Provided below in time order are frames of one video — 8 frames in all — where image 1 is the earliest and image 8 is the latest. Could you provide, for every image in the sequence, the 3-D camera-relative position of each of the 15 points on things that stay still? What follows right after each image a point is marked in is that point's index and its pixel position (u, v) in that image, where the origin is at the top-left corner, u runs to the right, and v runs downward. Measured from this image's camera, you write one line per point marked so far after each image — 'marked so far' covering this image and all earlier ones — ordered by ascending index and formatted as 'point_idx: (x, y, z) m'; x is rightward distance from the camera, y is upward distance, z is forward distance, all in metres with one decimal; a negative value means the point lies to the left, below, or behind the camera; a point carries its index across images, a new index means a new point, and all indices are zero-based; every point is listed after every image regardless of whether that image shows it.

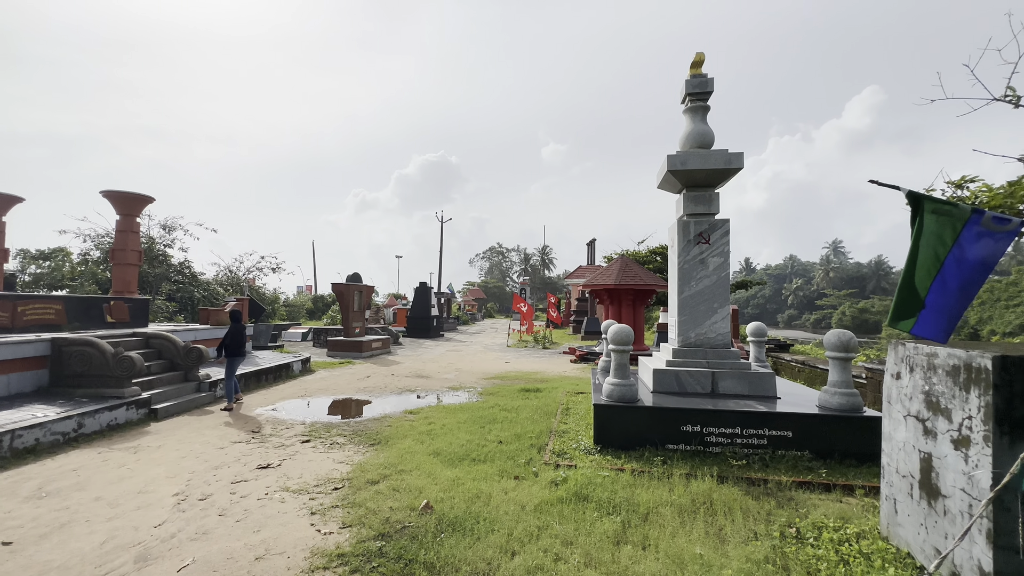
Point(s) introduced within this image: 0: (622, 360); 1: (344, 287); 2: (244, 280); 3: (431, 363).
0: (+1.2, -0.8, +4.9) m
1: (-5.1, 0.0, +13.7) m
2: (-10.5, +0.3, +17.7) m
3: (-2.1, -2.0, +11.8) m
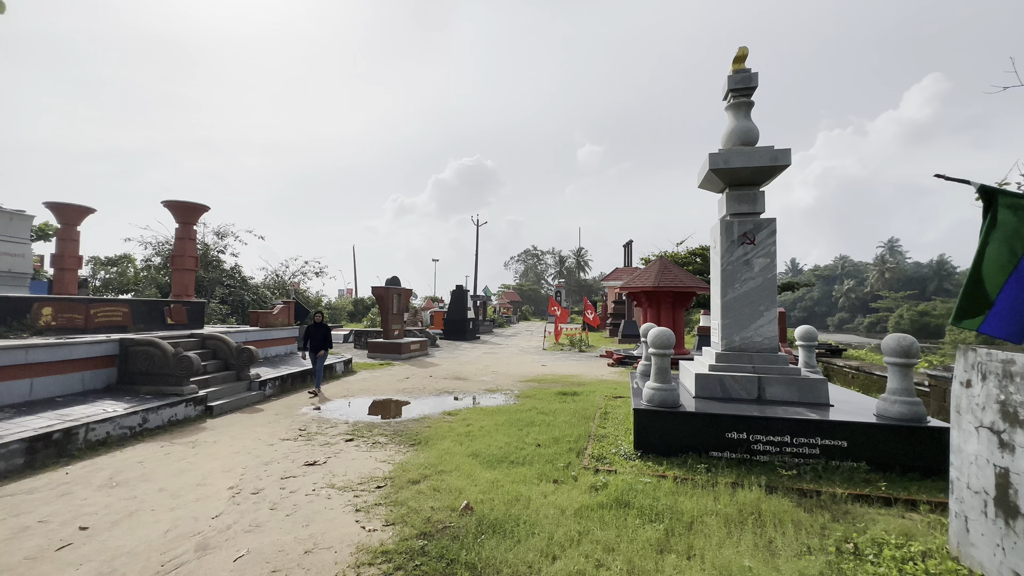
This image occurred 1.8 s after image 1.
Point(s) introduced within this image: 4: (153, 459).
0: (+1.6, -0.8, +4.8) m
1: (-4.0, -0.1, +14.1) m
2: (-9.1, +0.2, +18.5) m
3: (-1.1, -2.0, +11.9) m
4: (-3.5, -1.7, +4.4) m
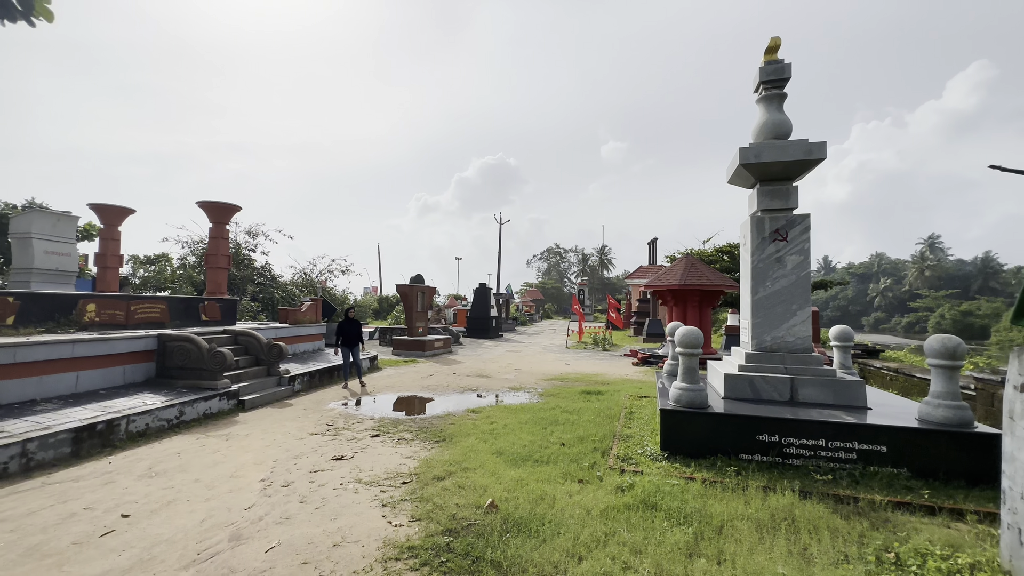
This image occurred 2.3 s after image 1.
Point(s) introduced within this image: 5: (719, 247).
0: (+1.9, -0.8, +4.7) m
1: (-3.3, 0.0, +14.2) m
2: (-8.2, +0.3, +18.9) m
3: (-0.5, -2.0, +12.0) m
4: (-3.3, -1.7, +4.6) m
5: (+9.1, +1.8, +19.8) m
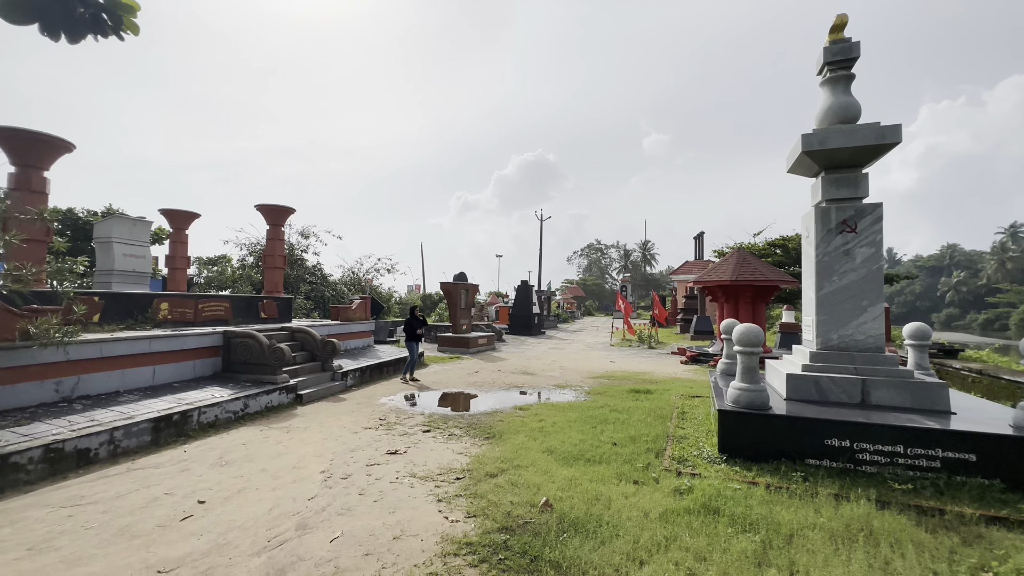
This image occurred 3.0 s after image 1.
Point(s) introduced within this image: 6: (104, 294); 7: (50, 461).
0: (+2.4, -0.7, +4.5) m
1: (-1.9, +0.1, +14.4) m
2: (-6.4, +0.3, +19.5) m
3: (+0.6, -1.9, +11.9) m
4: (-2.8, -1.6, +4.8) m
5: (+10.9, +2.0, +18.9) m
6: (-6.1, -0.1, +6.8) m
7: (-3.9, -1.4, +3.8) m
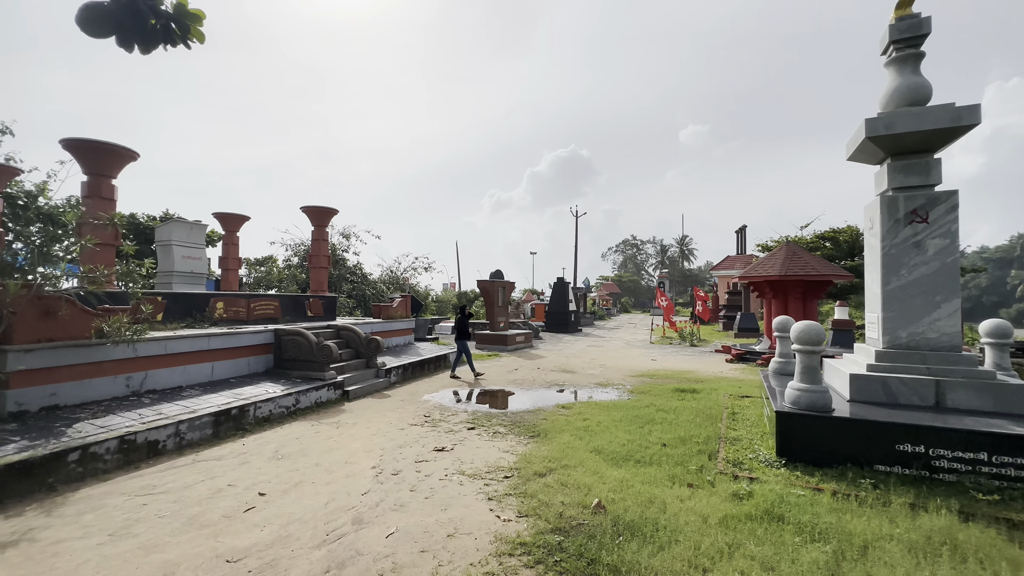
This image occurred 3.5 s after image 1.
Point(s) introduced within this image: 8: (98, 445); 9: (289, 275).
0: (+2.8, -0.7, +4.2) m
1: (-0.7, +0.1, +14.5) m
2: (-4.8, +0.4, +19.9) m
3: (+1.6, -1.8, +11.8) m
4: (-2.3, -1.6, +5.0) m
5: (+12.3, +2.2, +18.0) m
6: (-5.5, -0.1, +7.1) m
7: (-3.4, -1.4, +4.0) m
8: (-3.5, -1.3, +3.8) m
9: (-7.9, +0.5, +15.9) m
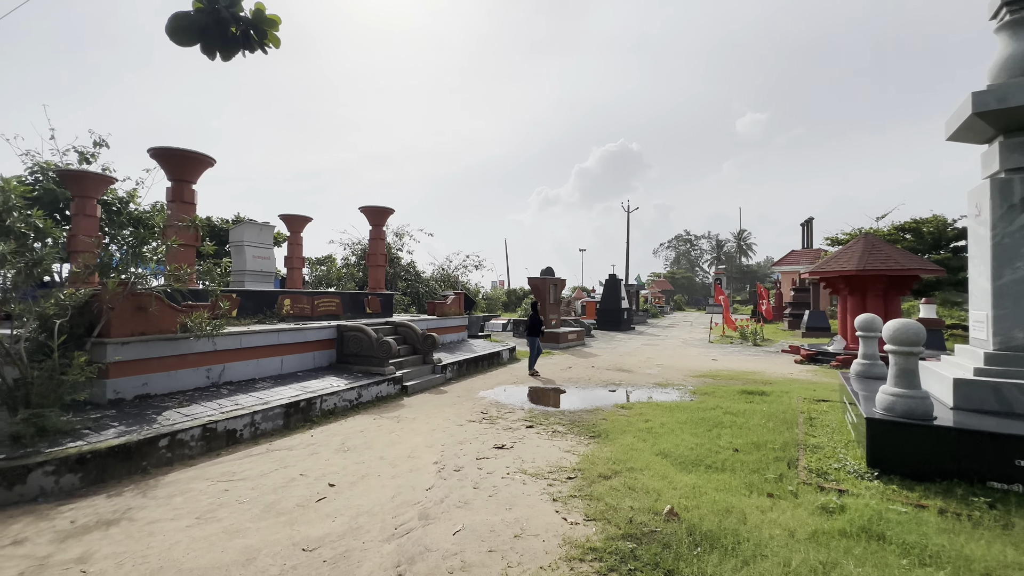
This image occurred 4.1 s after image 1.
0: (+3.4, -0.7, +3.8) m
1: (+0.9, +0.2, +14.4) m
2: (-2.6, +0.5, +20.2) m
3: (+3.0, -1.7, +11.5) m
4: (-1.6, -1.6, +5.1) m
5: (+14.3, +2.3, +16.5) m
6: (-4.6, -0.1, +7.6) m
7: (-2.9, -1.4, +4.3) m
8: (-3.0, -1.3, +4.1) m
9: (-6.0, +0.5, +16.6) m
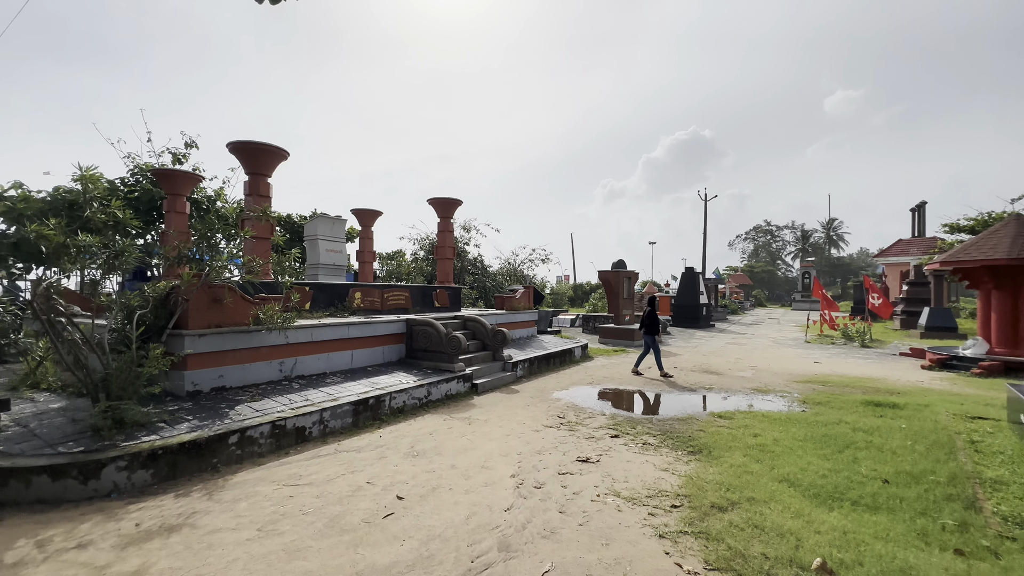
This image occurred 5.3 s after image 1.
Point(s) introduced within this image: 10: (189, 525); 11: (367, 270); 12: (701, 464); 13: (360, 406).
0: (+4.0, -0.6, +2.8) m
1: (+3.0, +0.4, +13.6) m
2: (+0.4, +0.8, +19.8) m
3: (+4.7, -1.6, +10.4) m
4: (-0.8, -1.5, +4.8) m
5: (+16.5, +2.5, +13.7) m
6: (-3.3, +0.1, +7.6) m
7: (-2.1, -1.3, +4.1) m
8: (-2.2, -1.2, +3.9) m
9: (-3.5, +0.8, +16.7) m
10: (-2.0, -1.5, +2.8) m
11: (-3.9, +0.5, +12.1) m
12: (+1.6, -1.5, +3.8) m
13: (-1.6, -1.3, +4.9) m
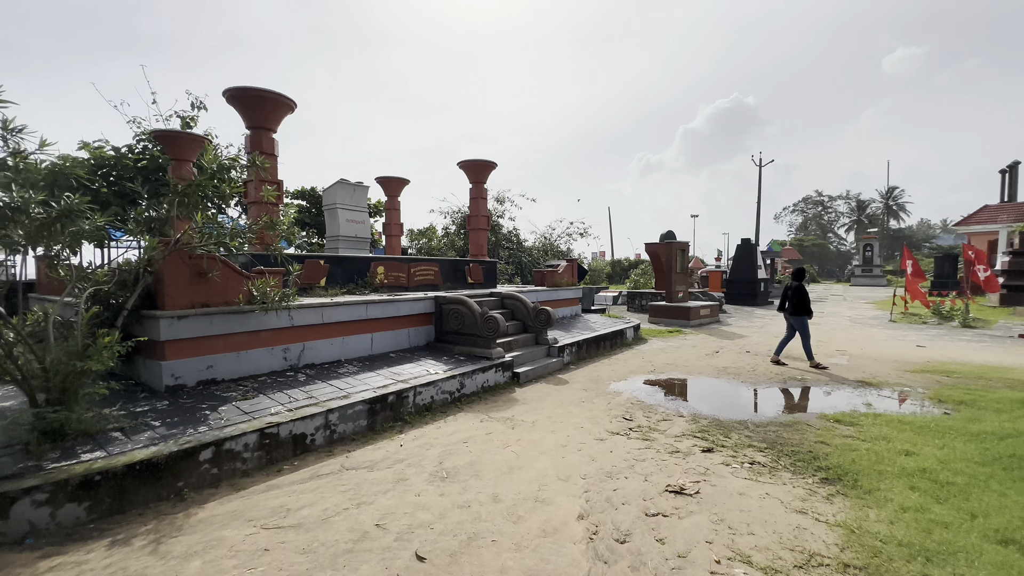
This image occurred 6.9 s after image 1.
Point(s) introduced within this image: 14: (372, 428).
0: (+4.3, -0.4, +1.4) m
1: (+4.1, +1.1, +12.1) m
2: (+1.9, +1.8, +18.5) m
3: (+5.6, -1.0, +9.0) m
4: (-0.3, -1.2, +3.7) m
5: (+17.6, +3.3, +11.2) m
6: (-2.7, +0.4, +6.7) m
7: (-1.7, -1.1, +3.1) m
8: (-1.8, -1.0, +3.0) m
9: (-2.2, +1.6, +15.7) m
10: (-1.7, -1.3, +1.9) m
11: (-2.9, +1.1, +11.2) m
12: (+2.0, -1.3, +2.6) m
13: (-1.2, -1.0, +3.9) m
14: (-1.2, -1.2, +3.8) m
